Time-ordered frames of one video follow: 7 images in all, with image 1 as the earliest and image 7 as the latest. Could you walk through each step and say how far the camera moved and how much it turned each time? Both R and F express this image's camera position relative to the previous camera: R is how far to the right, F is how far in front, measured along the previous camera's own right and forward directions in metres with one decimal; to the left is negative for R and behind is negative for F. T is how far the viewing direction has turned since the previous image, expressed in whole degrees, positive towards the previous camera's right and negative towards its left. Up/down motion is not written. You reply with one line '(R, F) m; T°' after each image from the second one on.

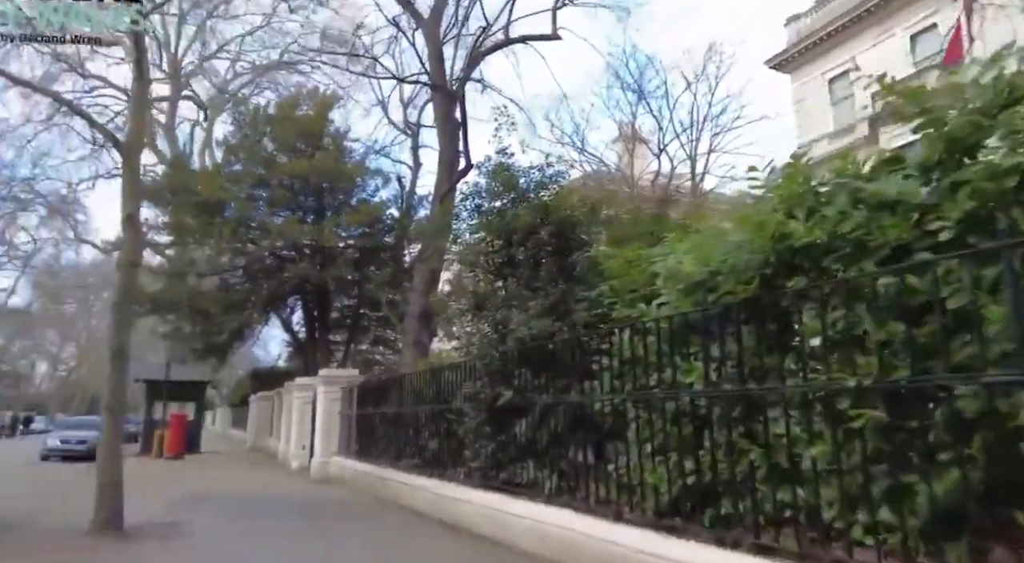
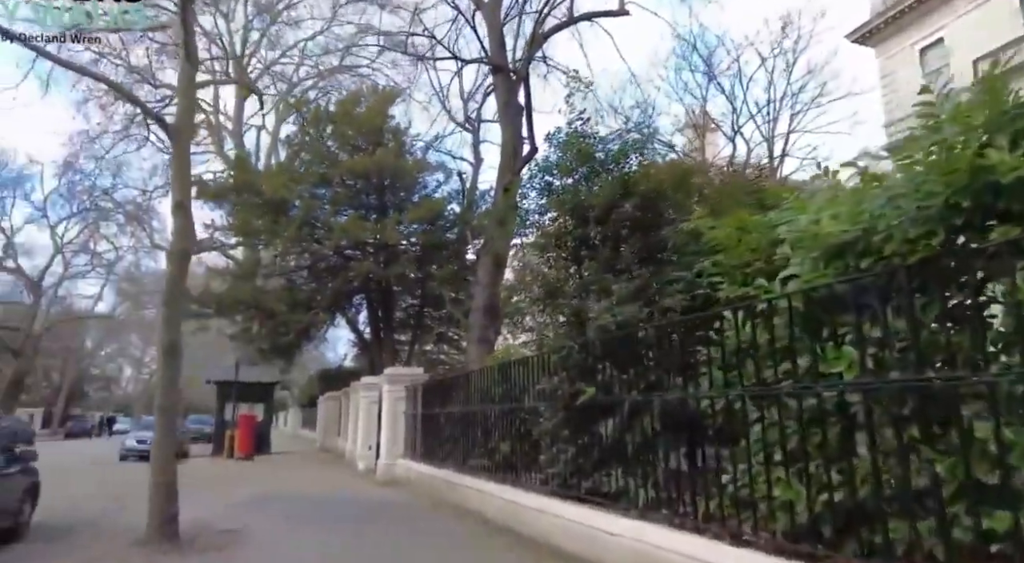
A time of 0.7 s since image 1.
(-0.2, +0.8) m; -5°
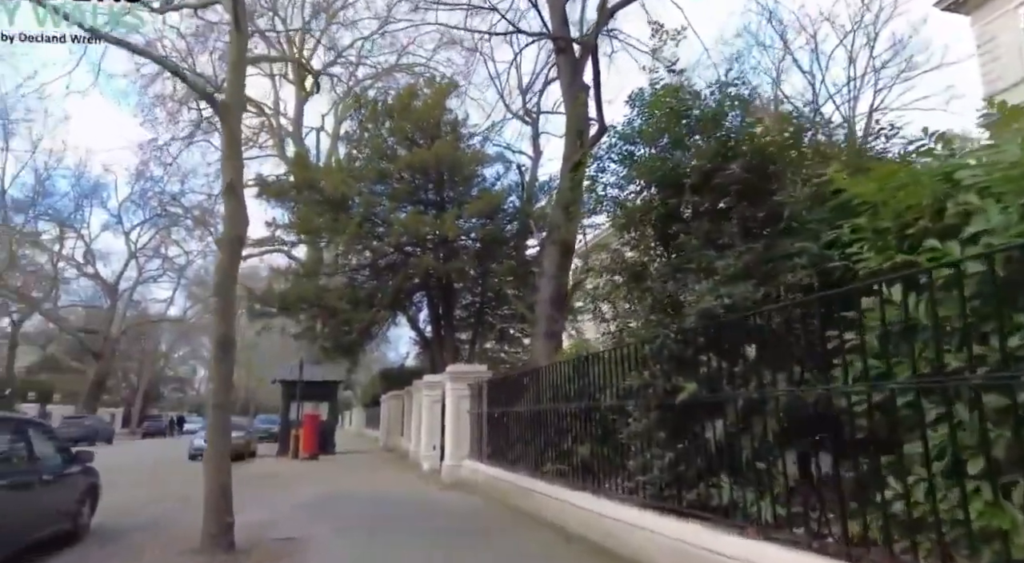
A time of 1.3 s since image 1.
(-0.2, +0.7) m; -5°
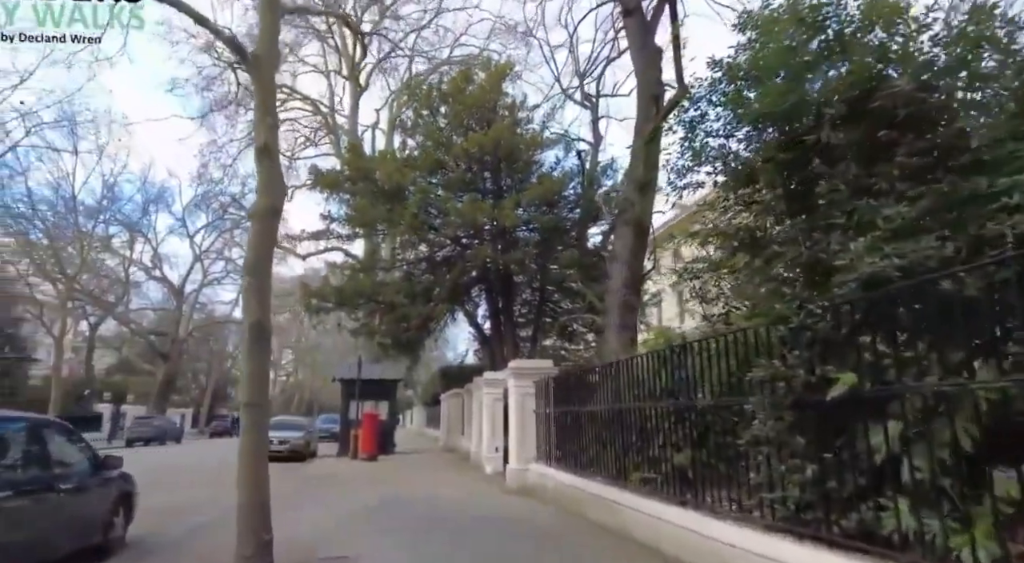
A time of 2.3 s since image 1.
(-0.2, +1.1) m; -5°
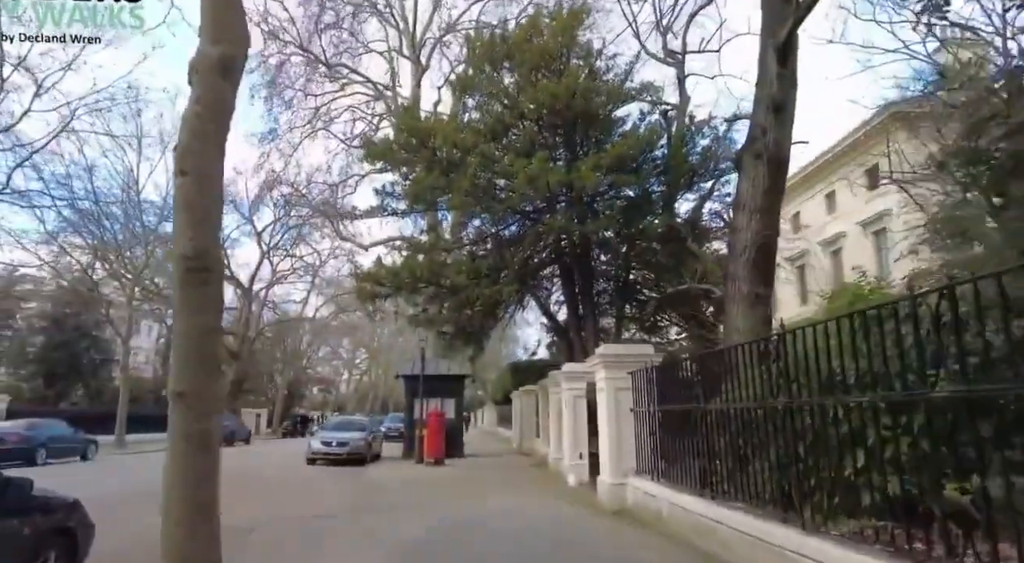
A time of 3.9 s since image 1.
(-0.3, +2.4) m; -6°
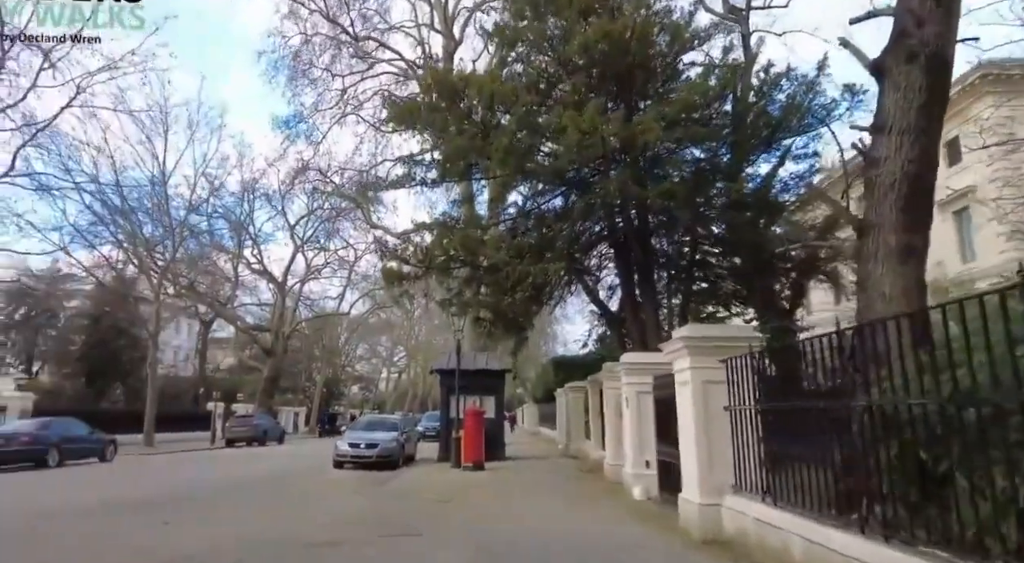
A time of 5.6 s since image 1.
(-0.2, +2.0) m; -3°
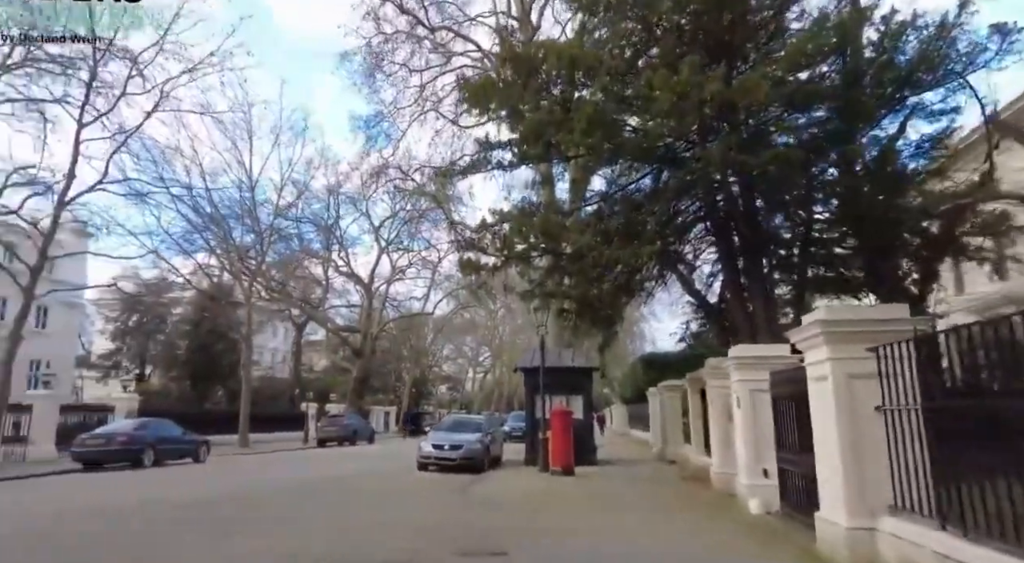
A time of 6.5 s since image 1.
(-0.1, +1.0) m; -7°
